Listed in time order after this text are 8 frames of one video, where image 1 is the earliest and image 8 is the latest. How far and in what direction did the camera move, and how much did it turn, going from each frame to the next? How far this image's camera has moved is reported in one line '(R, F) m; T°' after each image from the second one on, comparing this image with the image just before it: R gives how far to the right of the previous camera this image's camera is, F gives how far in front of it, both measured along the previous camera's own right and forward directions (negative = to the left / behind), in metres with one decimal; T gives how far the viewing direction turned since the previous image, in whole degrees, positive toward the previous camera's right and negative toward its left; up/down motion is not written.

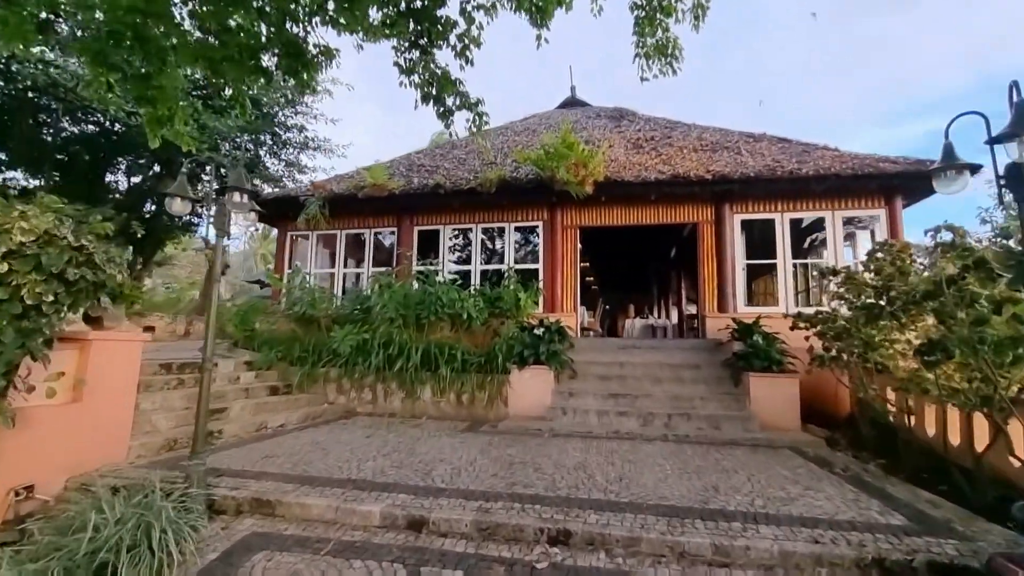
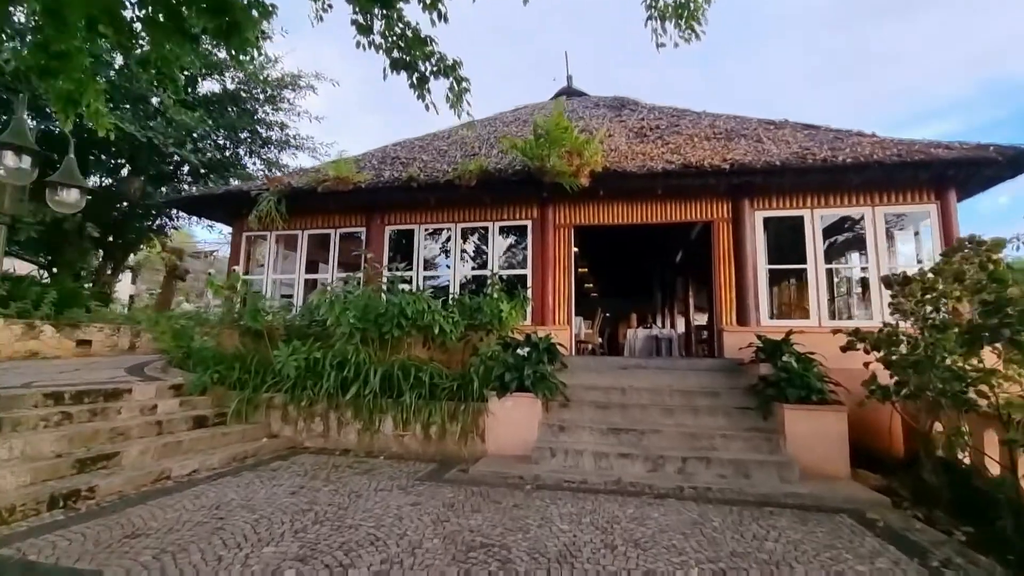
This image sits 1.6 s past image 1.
(+0.2, +1.2) m; 0°
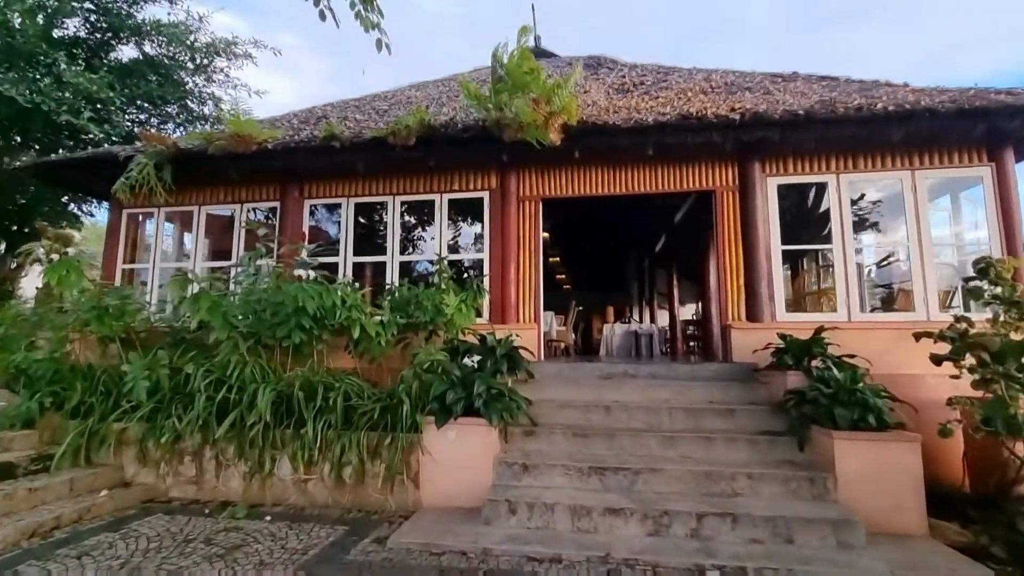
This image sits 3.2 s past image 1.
(+0.2, +1.5) m; +3°
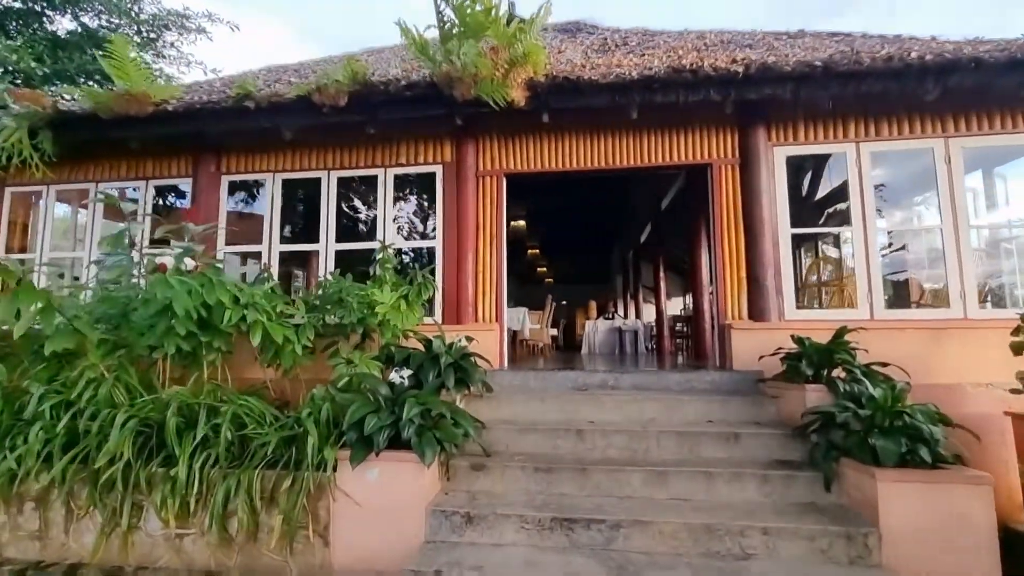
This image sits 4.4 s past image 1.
(+0.3, +1.0) m; +2°
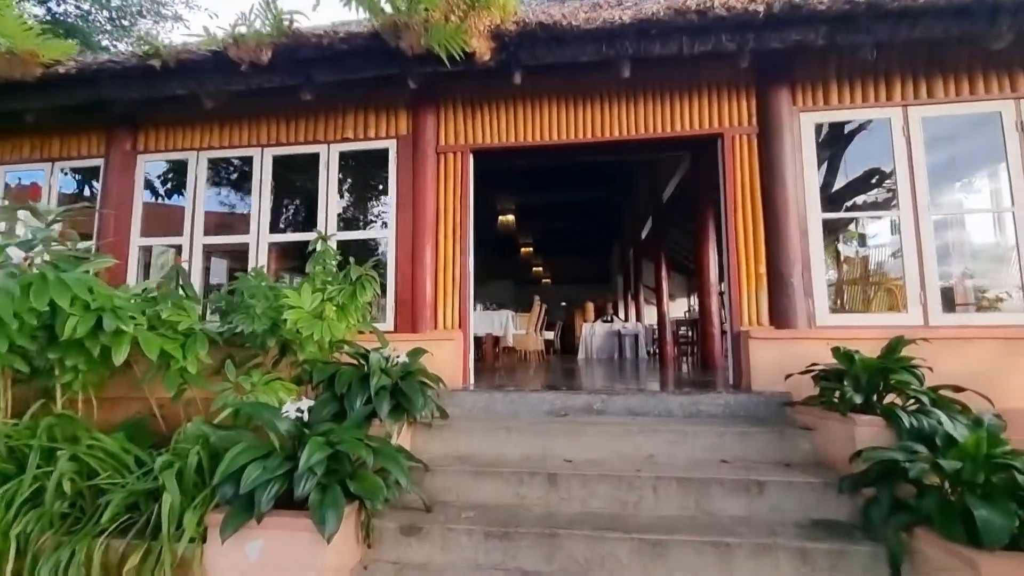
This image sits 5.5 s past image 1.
(+0.3, +0.9) m; 0°
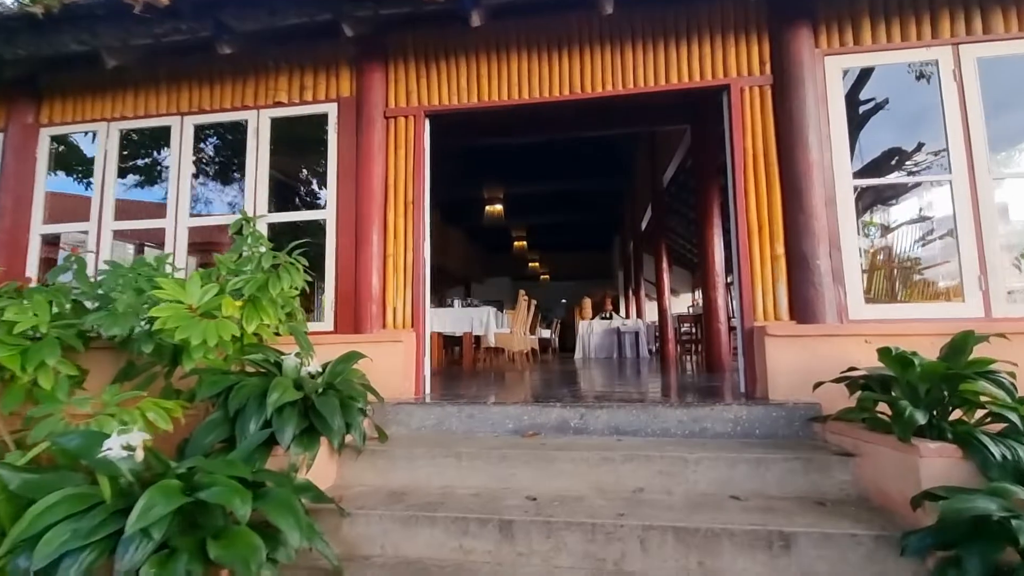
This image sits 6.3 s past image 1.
(+0.3, +0.7) m; -1°
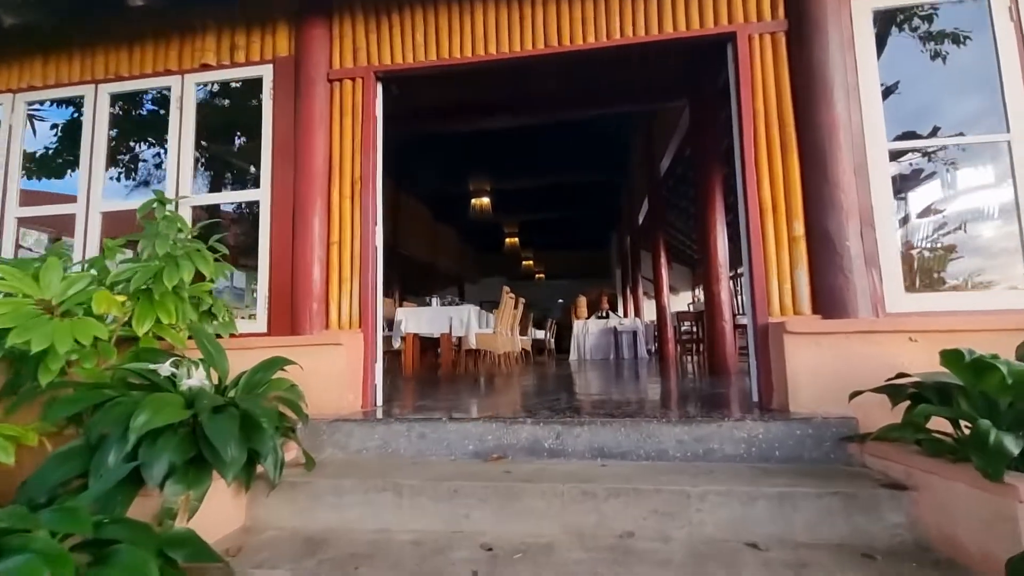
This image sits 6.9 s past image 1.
(+0.2, +0.5) m; 0°
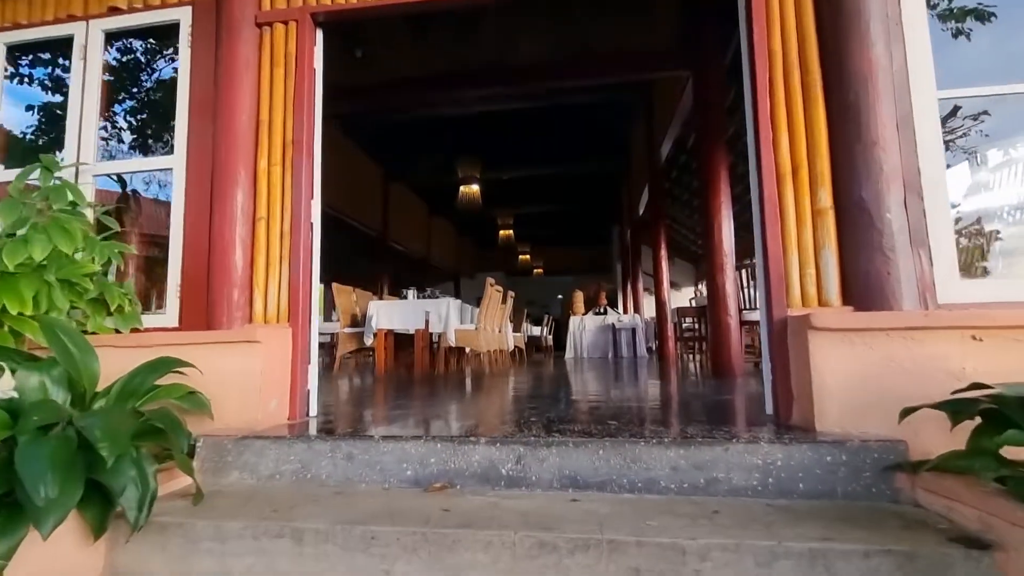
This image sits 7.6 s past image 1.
(+0.2, +0.5) m; 0°
